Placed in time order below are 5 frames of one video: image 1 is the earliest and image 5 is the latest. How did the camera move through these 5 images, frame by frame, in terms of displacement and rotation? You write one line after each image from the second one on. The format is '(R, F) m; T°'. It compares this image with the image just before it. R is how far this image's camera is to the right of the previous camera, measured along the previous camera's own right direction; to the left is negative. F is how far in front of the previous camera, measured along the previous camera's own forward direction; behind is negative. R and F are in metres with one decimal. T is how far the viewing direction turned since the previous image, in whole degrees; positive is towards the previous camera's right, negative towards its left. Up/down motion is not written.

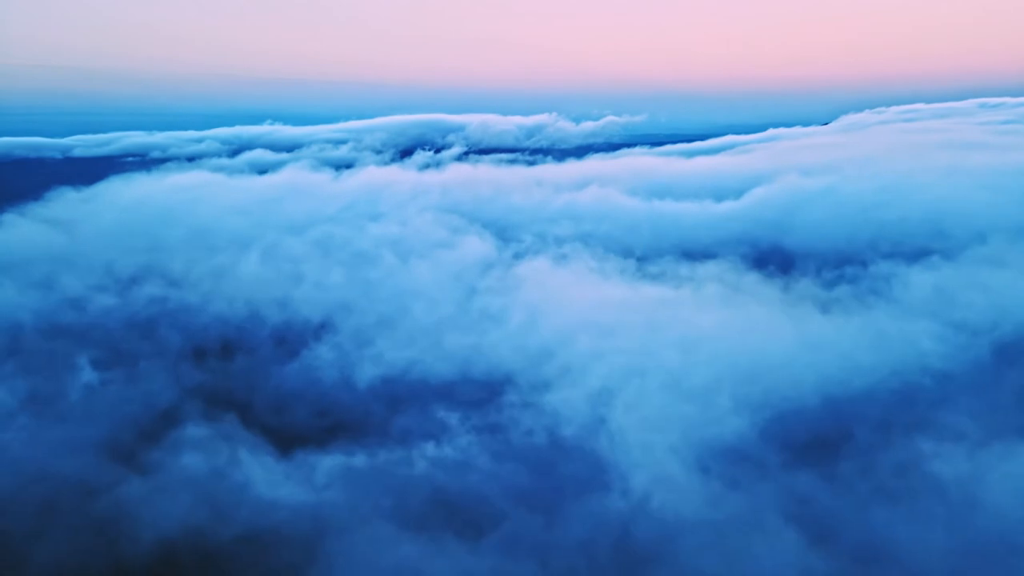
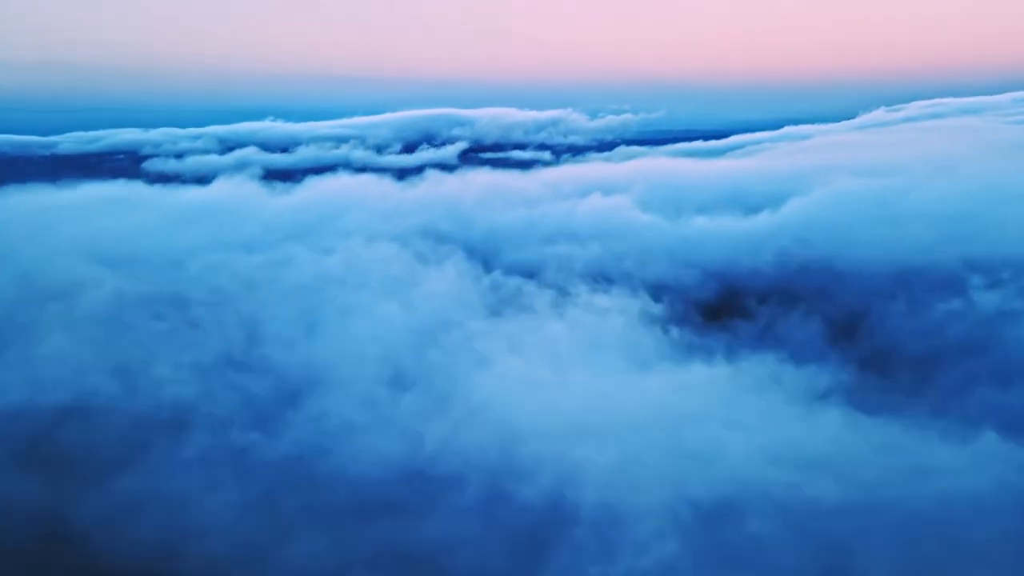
(+1.5, +15.5) m; 0°
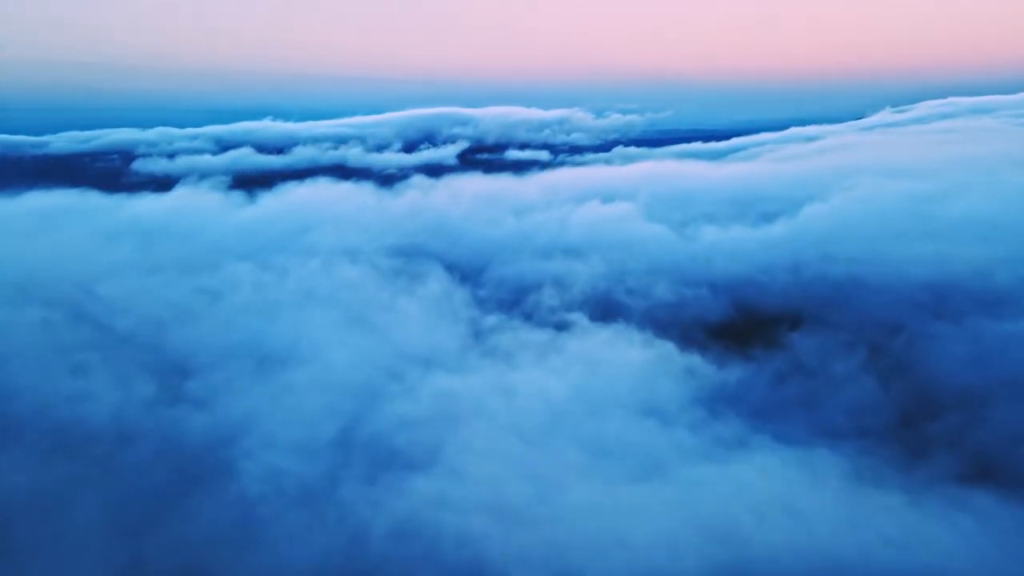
(+0.7, +6.6) m; 0°
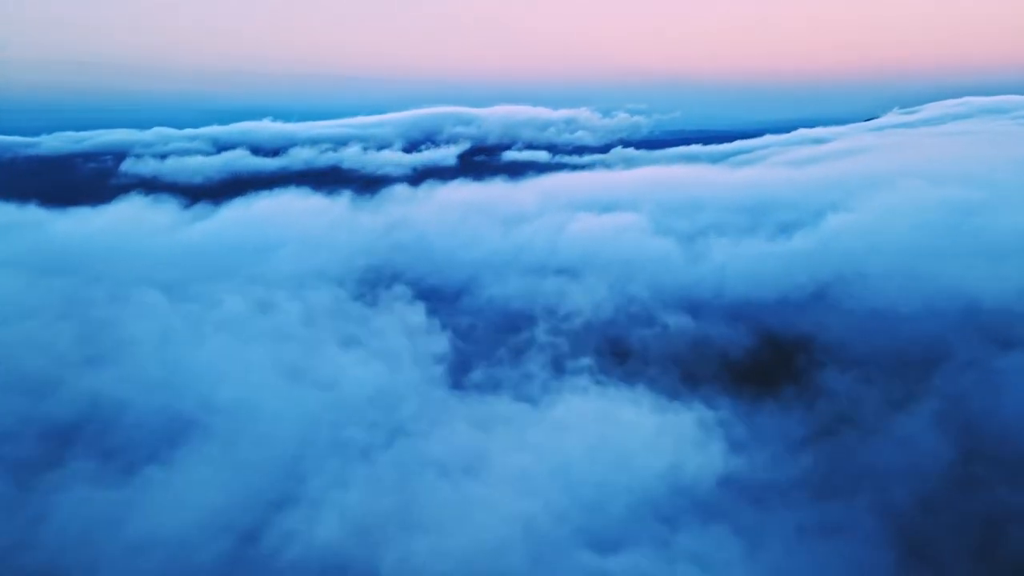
(+1.1, +7.3) m; 0°
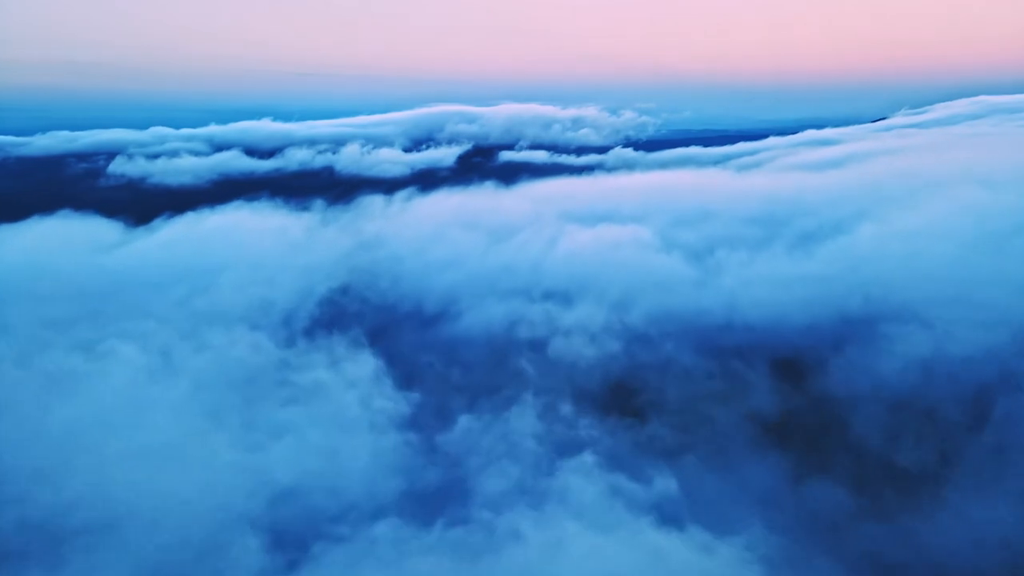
(+1.5, +7.4) m; 0°
